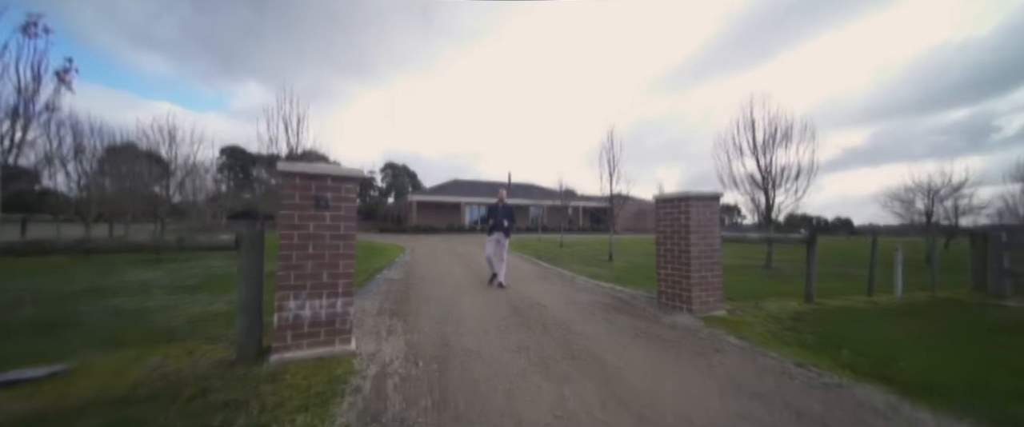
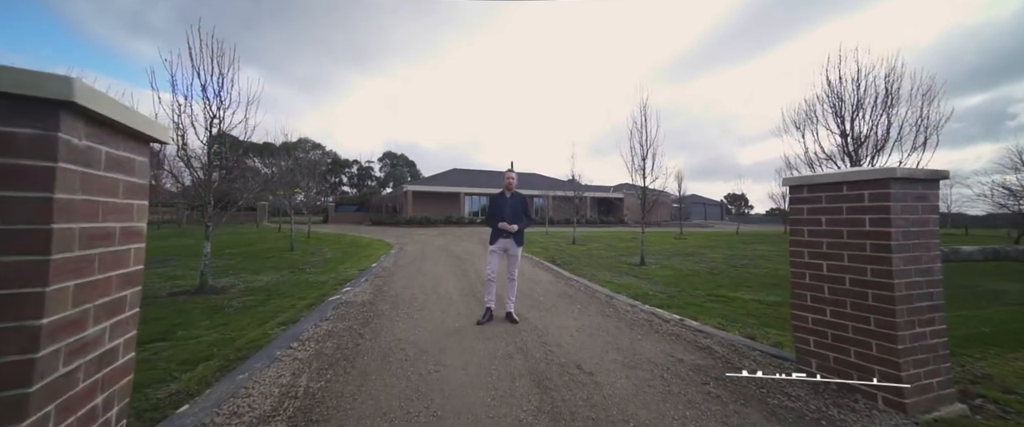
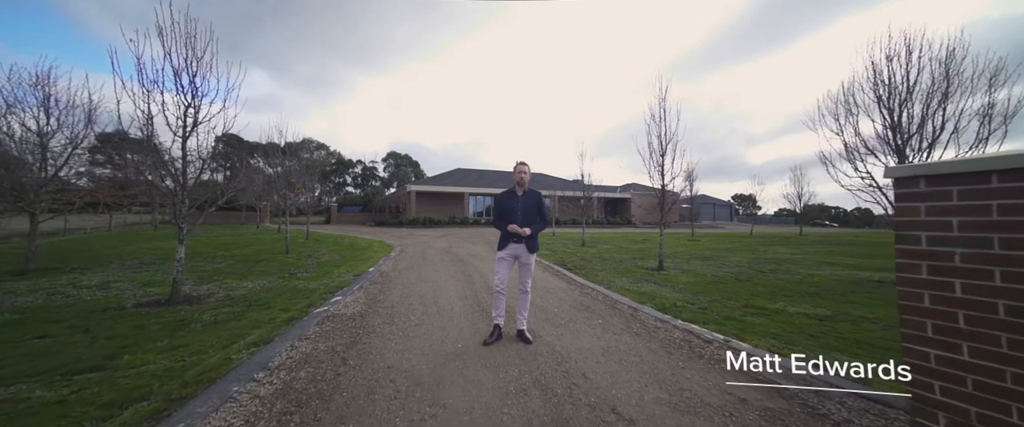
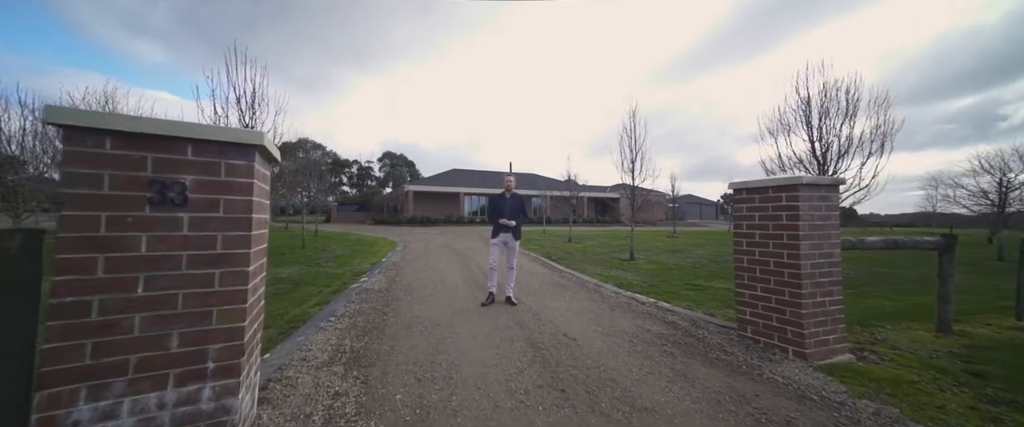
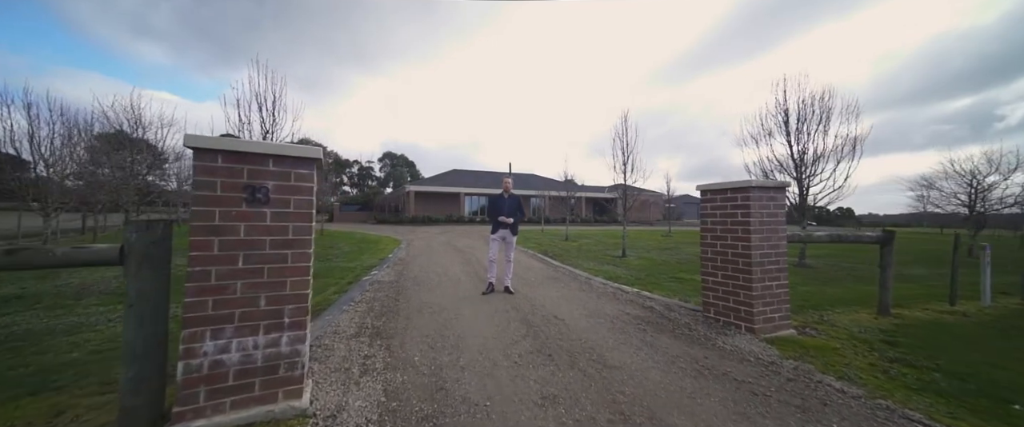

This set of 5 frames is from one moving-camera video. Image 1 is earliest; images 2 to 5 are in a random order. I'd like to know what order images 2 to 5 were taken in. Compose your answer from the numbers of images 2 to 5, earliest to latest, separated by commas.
5, 4, 2, 3
